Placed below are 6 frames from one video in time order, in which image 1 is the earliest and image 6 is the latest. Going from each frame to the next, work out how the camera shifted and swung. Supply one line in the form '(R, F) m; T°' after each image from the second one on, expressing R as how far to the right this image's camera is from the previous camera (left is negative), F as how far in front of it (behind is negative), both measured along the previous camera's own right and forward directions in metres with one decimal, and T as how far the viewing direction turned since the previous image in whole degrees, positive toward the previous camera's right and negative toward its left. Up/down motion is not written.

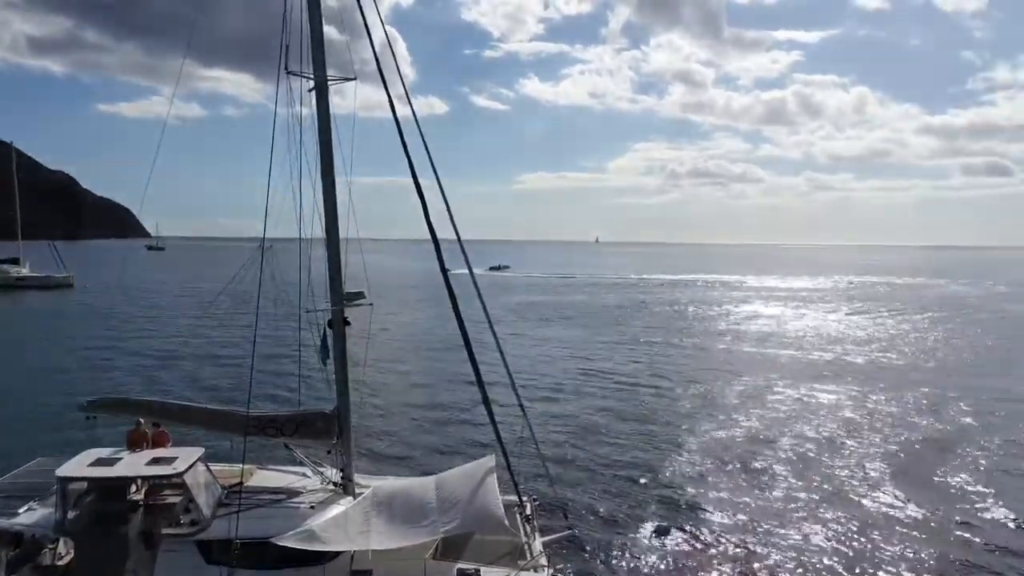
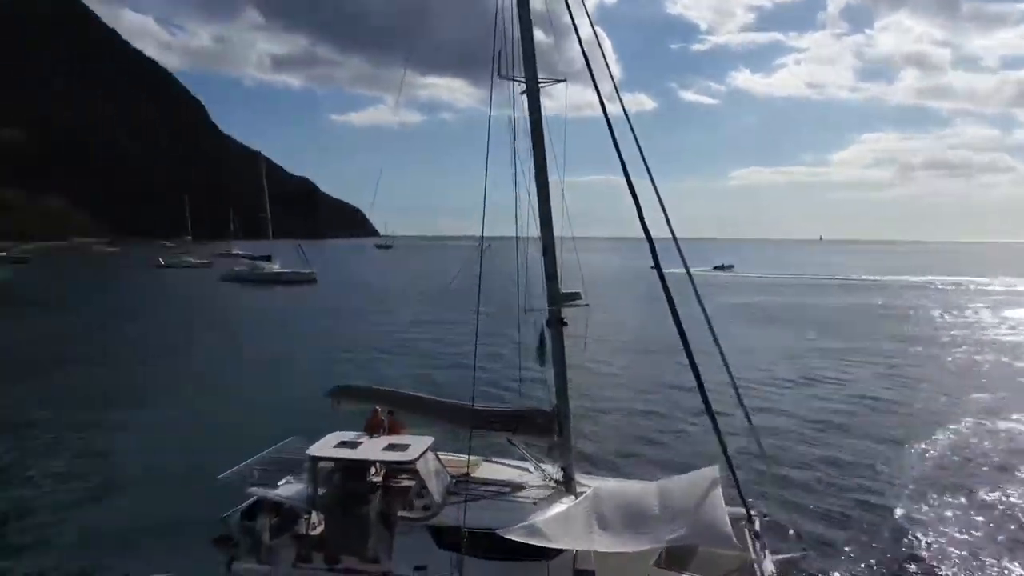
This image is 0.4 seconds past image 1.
(-0.2, +0.1) m; -16°
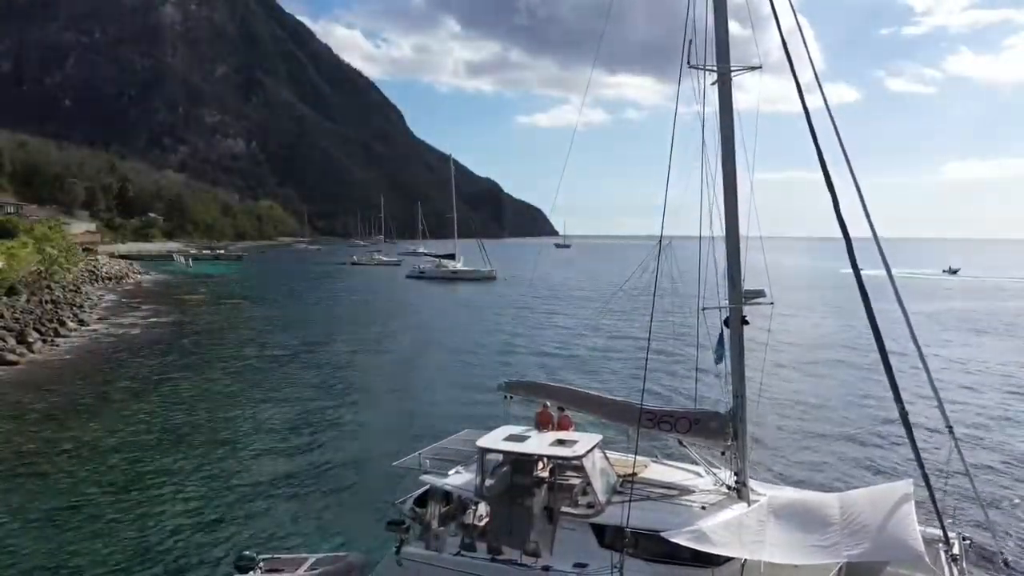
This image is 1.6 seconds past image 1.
(0.0, +0.1) m; -14°
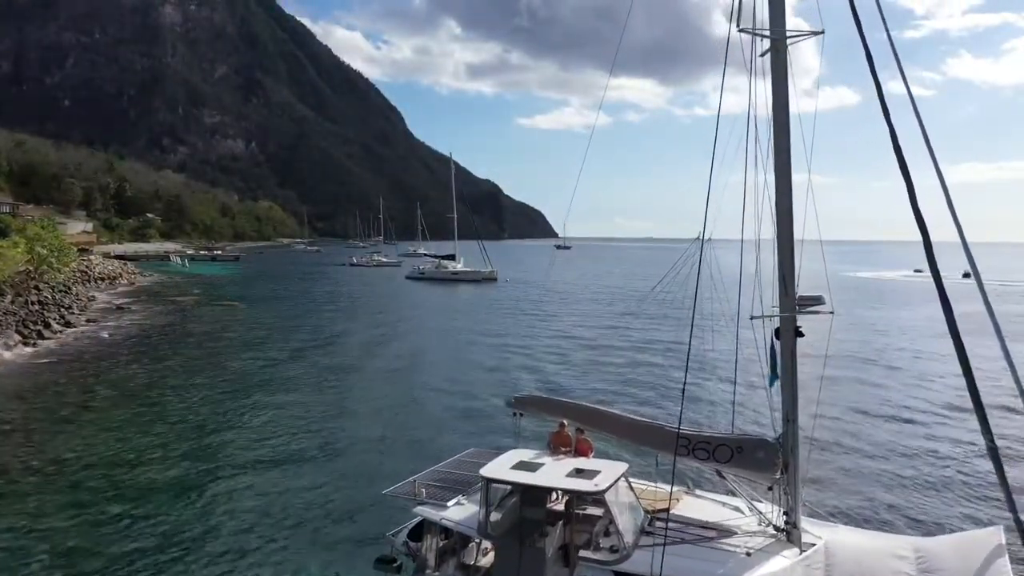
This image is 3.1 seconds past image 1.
(-0.1, +0.8) m; 0°
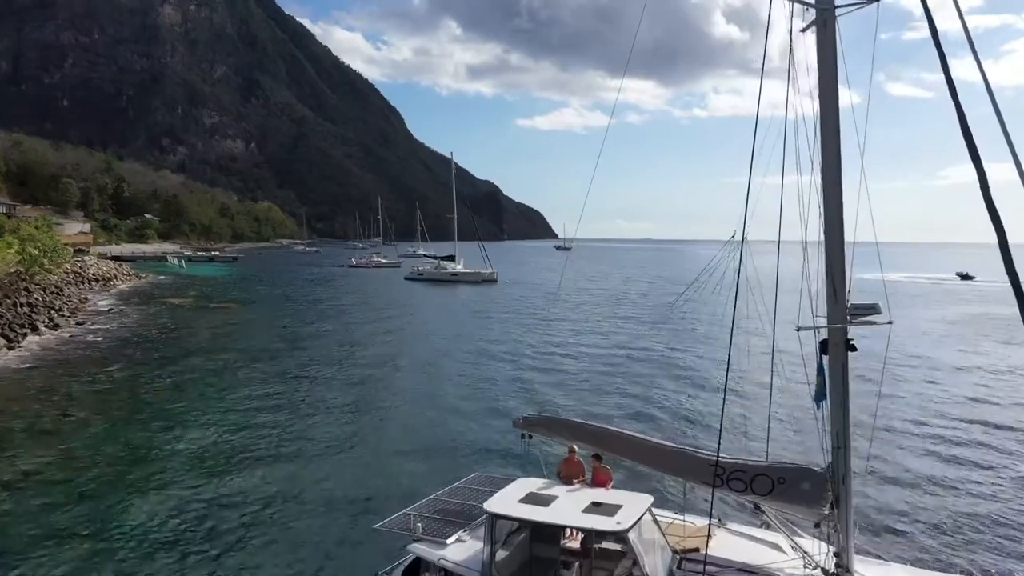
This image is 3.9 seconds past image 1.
(-0.1, +0.6) m; 0°
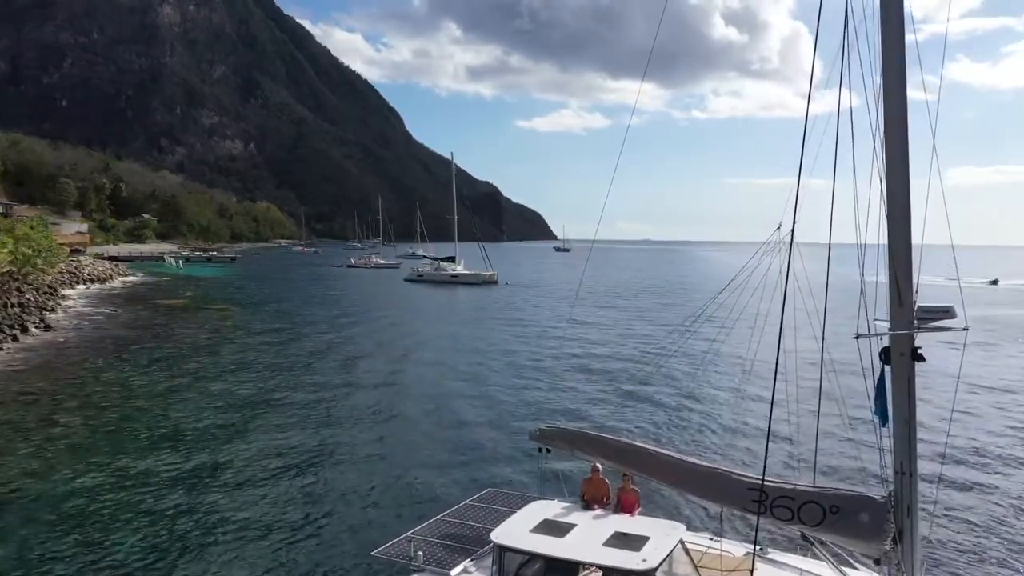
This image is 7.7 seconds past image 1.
(-0.1, +0.5) m; 0°
